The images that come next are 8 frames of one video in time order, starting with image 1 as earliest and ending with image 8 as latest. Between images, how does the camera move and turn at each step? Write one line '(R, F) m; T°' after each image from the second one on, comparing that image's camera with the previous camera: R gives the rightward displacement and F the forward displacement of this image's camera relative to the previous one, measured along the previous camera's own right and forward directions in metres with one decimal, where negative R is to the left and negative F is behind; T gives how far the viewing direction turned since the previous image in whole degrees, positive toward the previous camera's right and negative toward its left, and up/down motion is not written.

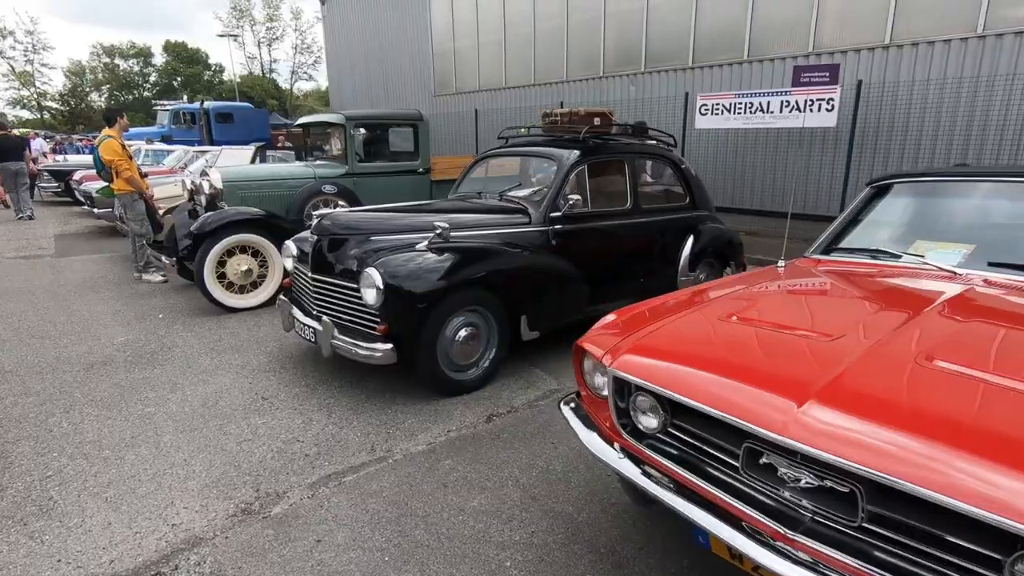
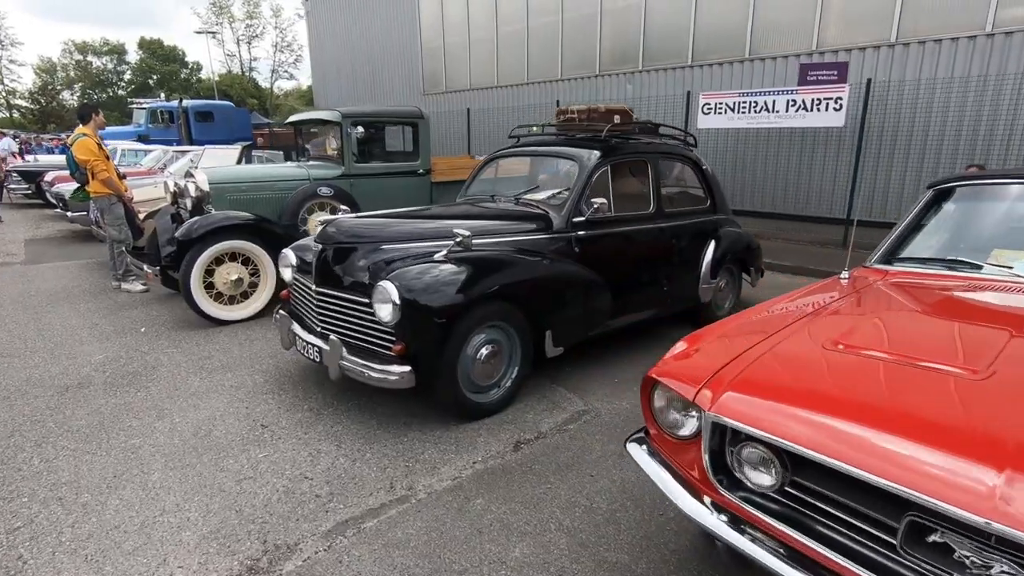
(-0.3, +0.3) m; +2°
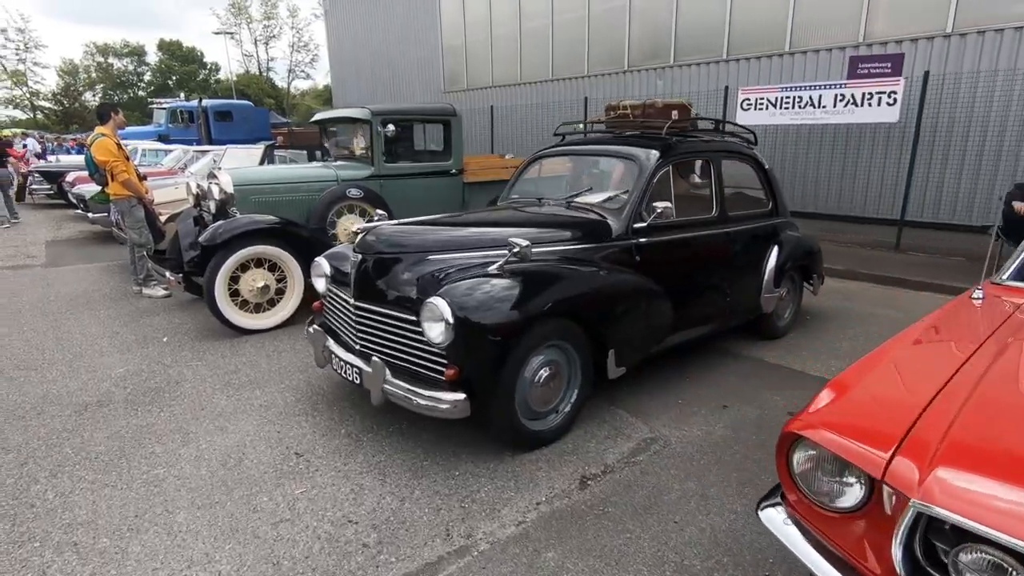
(-0.3, +0.4) m; -1°
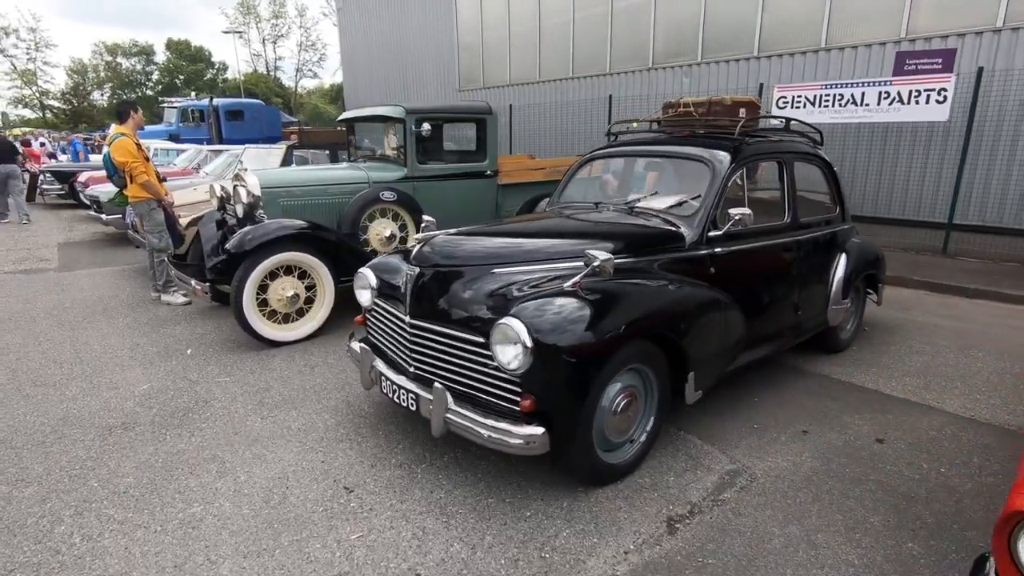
(-0.3, +0.3) m; -1°
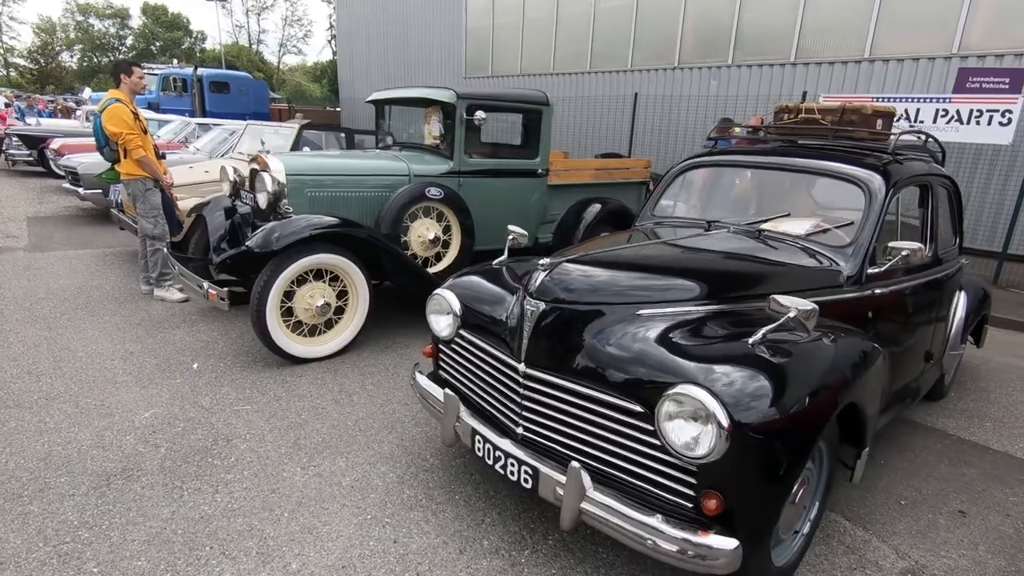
(-0.7, +0.7) m; +3°
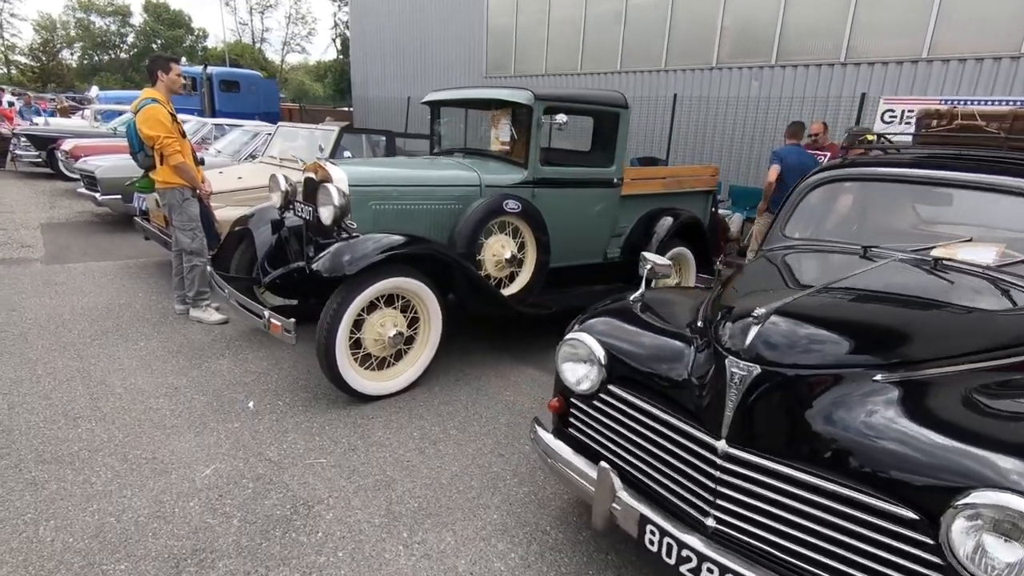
(-0.6, +0.5) m; 0°
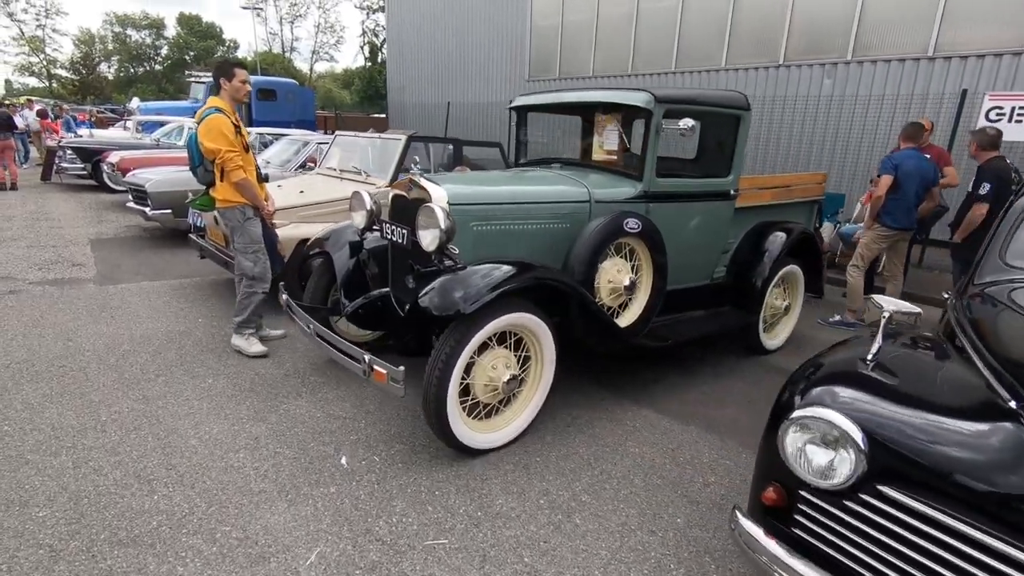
(-0.6, +0.5) m; -2°
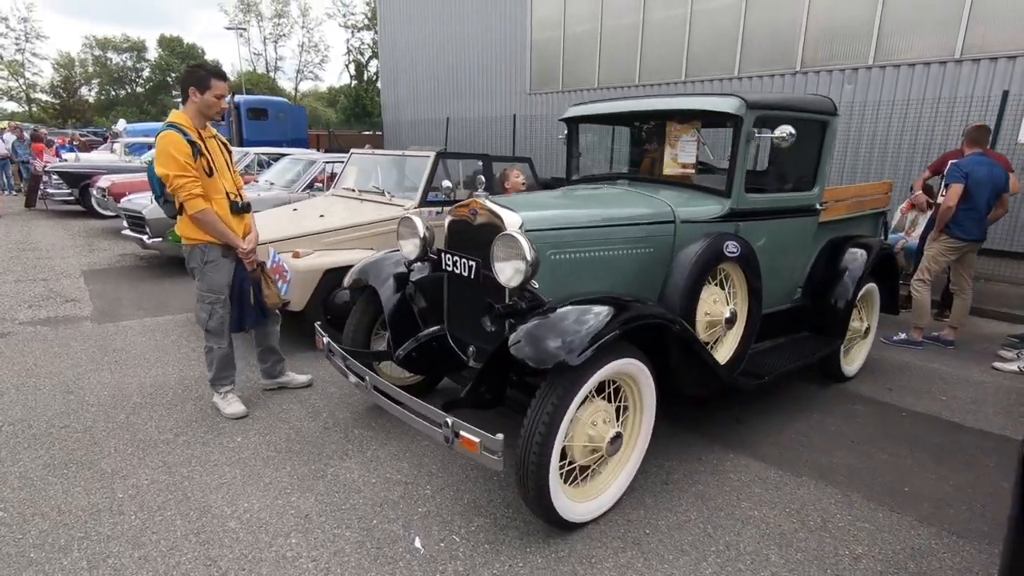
(-0.5, +0.5) m; +1°
